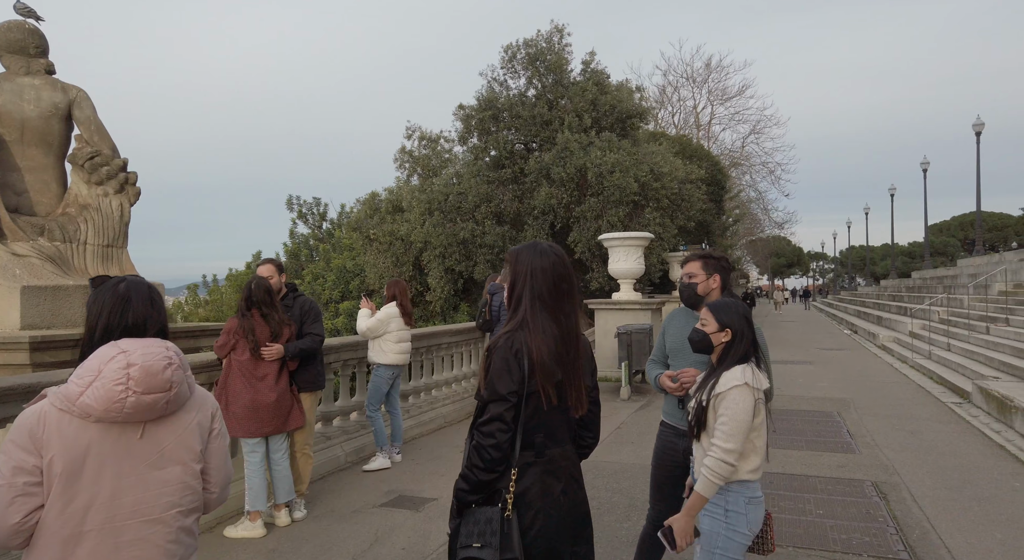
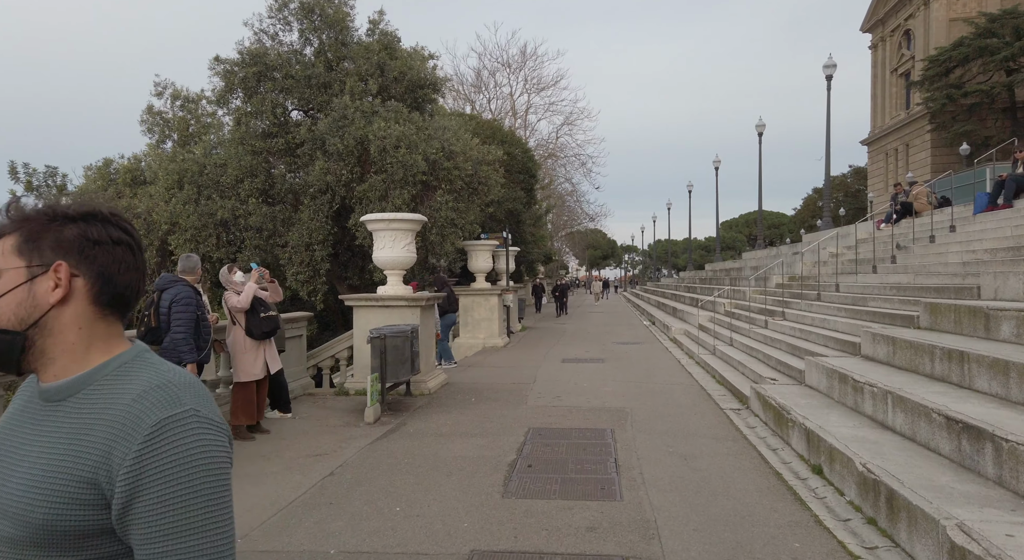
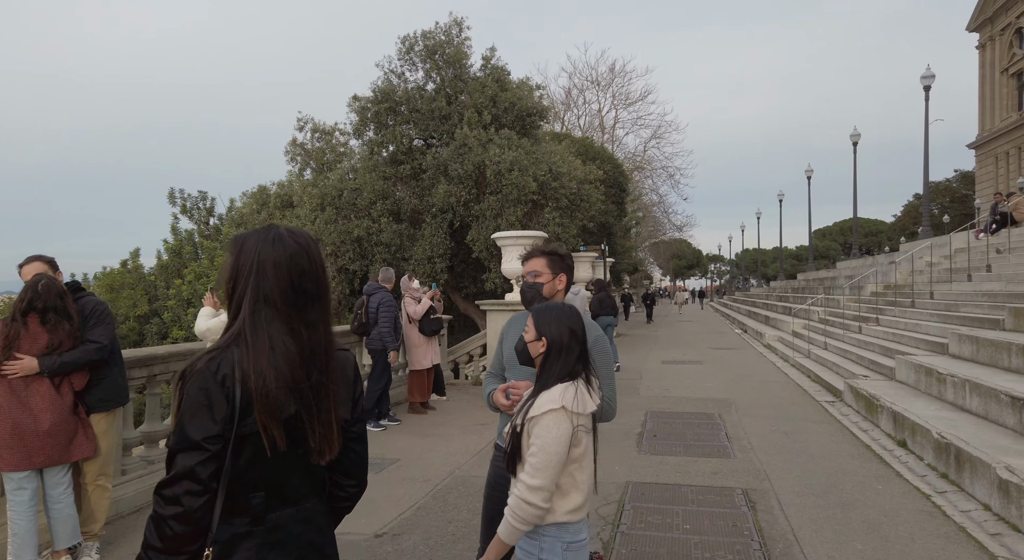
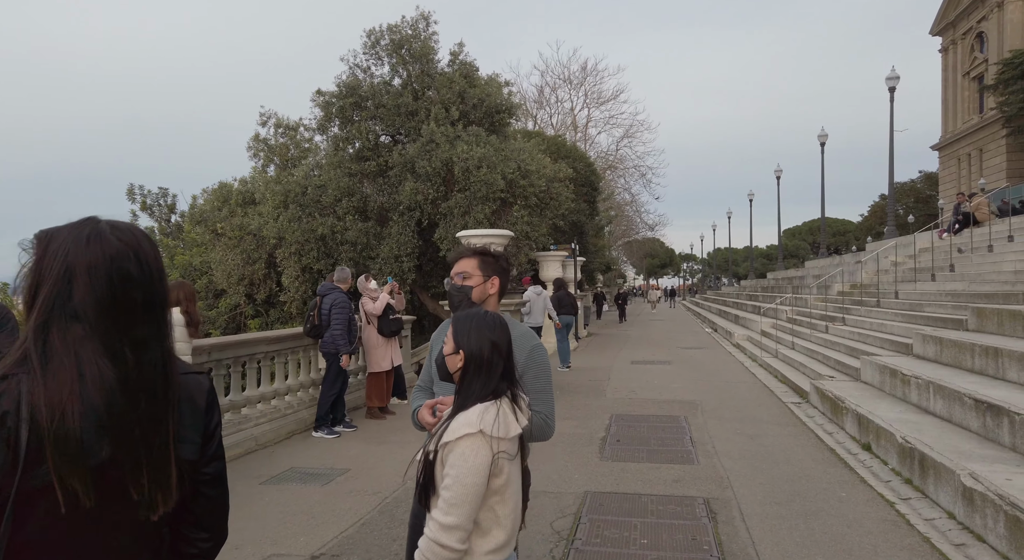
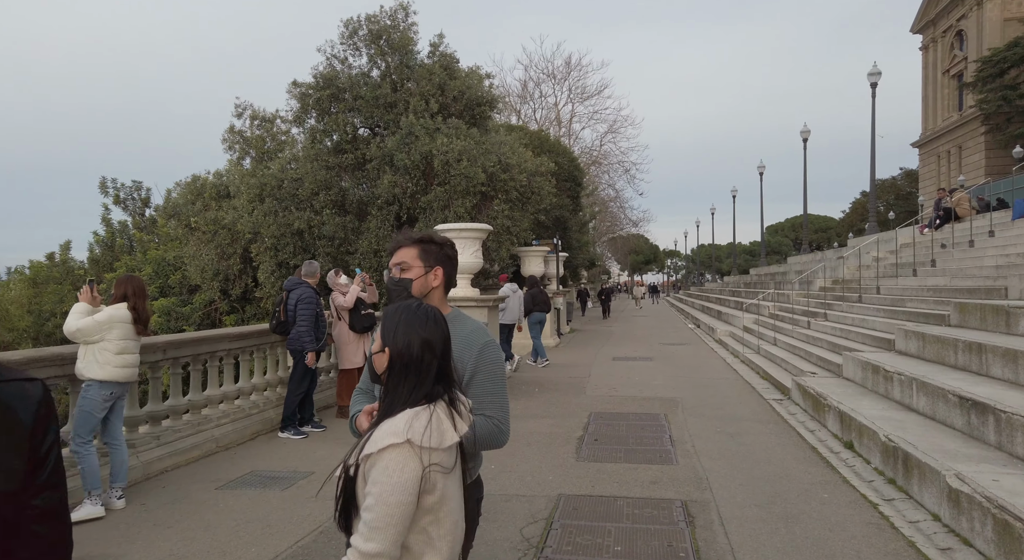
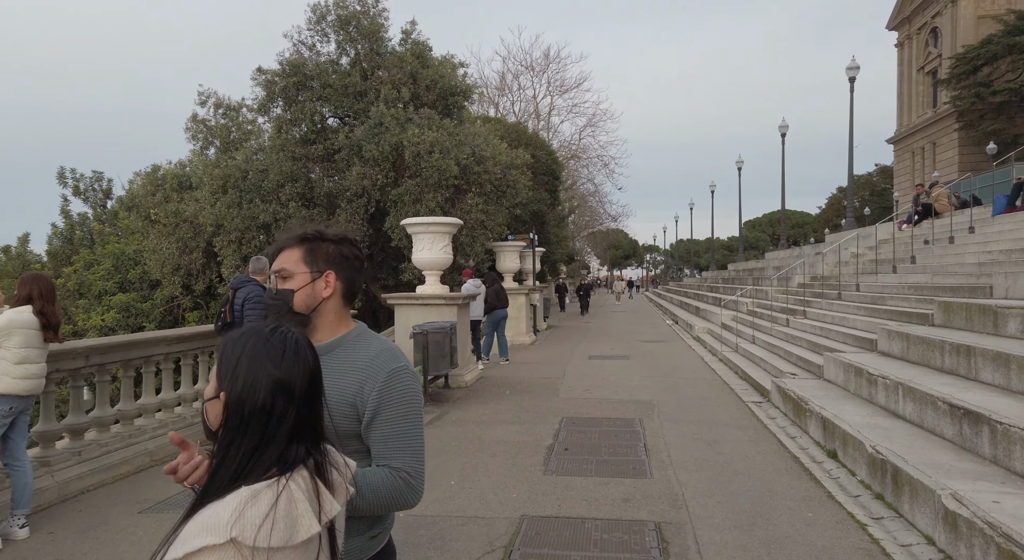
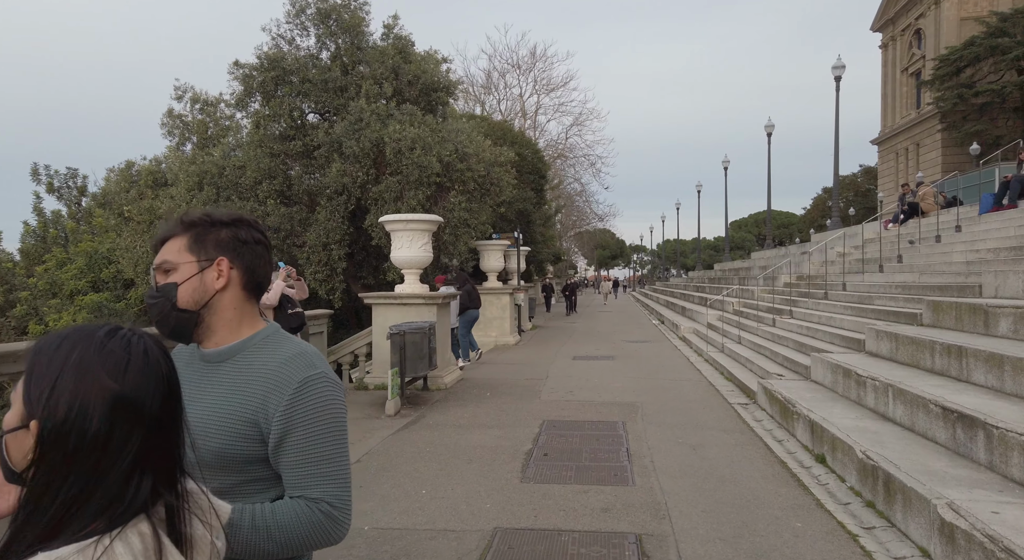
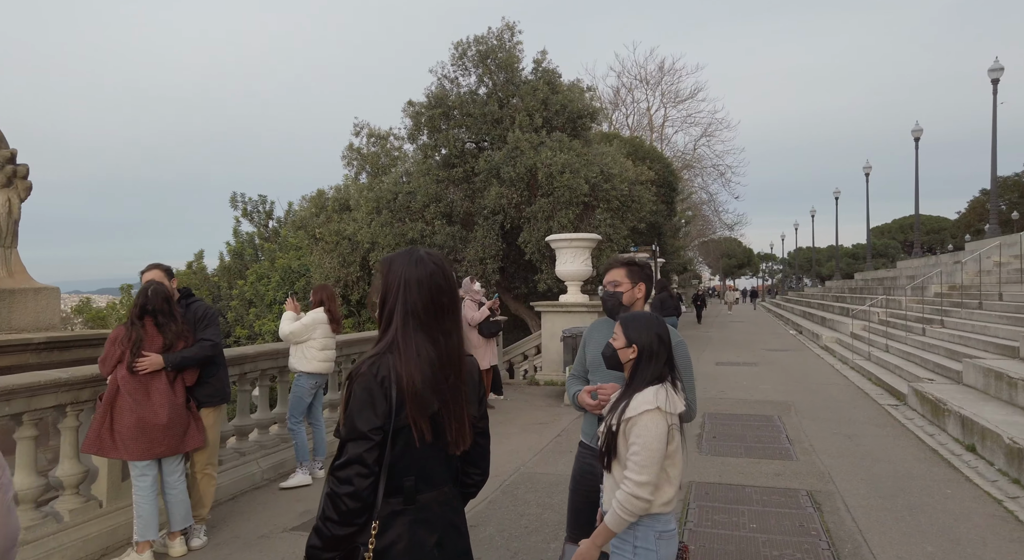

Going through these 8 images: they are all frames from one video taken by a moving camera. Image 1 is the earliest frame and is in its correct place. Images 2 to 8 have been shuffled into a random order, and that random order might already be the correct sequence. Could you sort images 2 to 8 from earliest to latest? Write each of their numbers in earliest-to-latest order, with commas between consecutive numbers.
8, 3, 4, 5, 6, 7, 2
